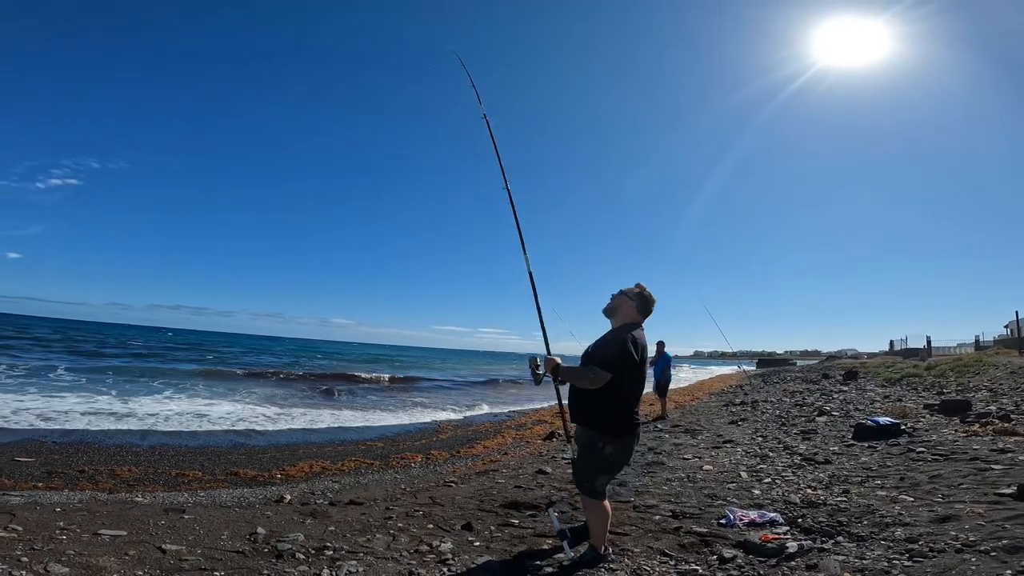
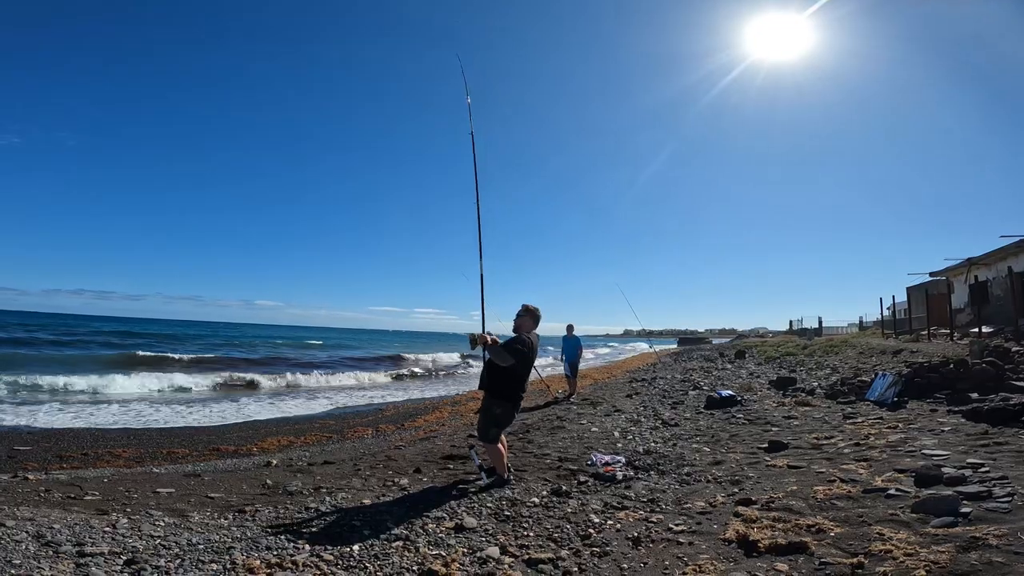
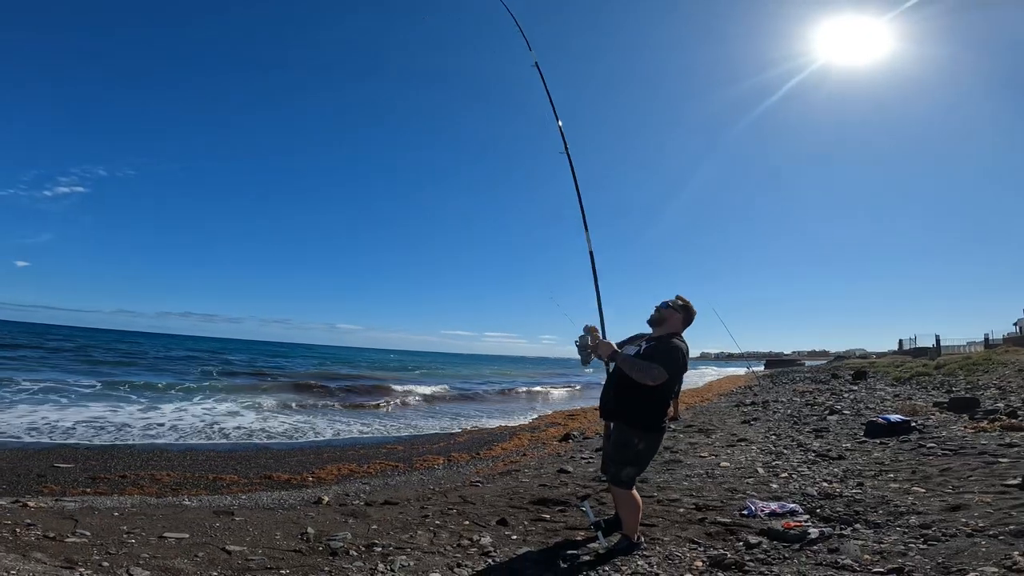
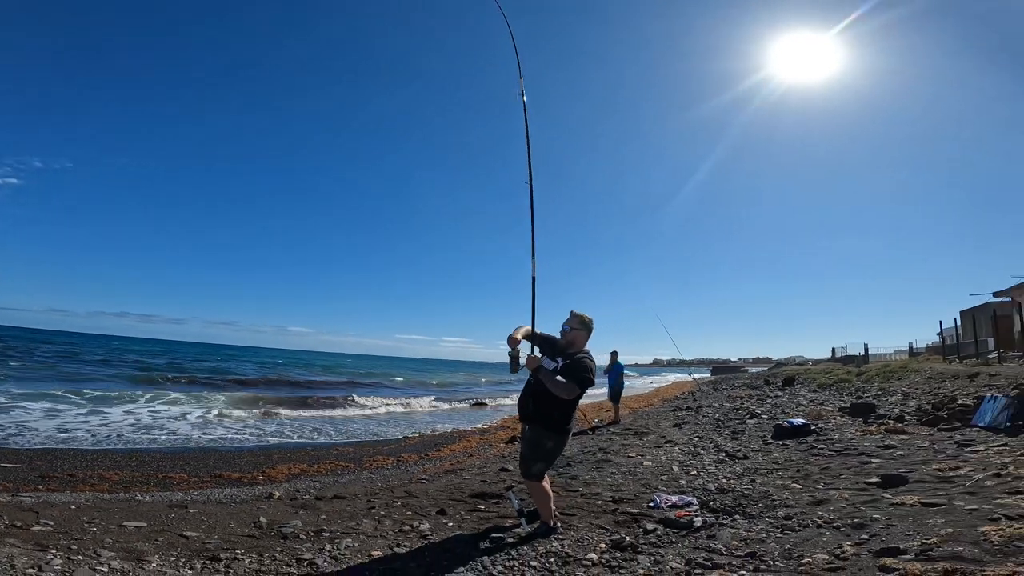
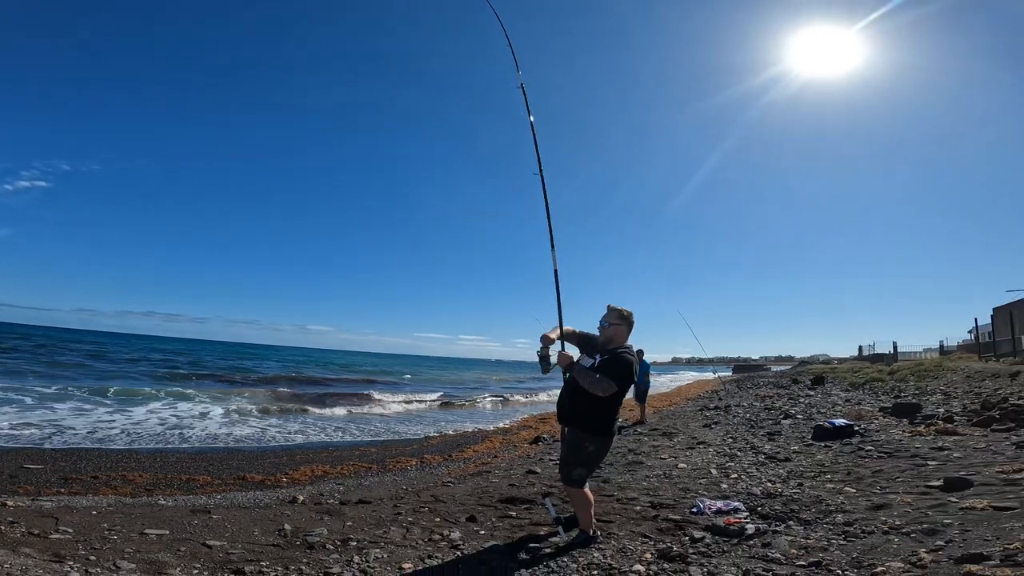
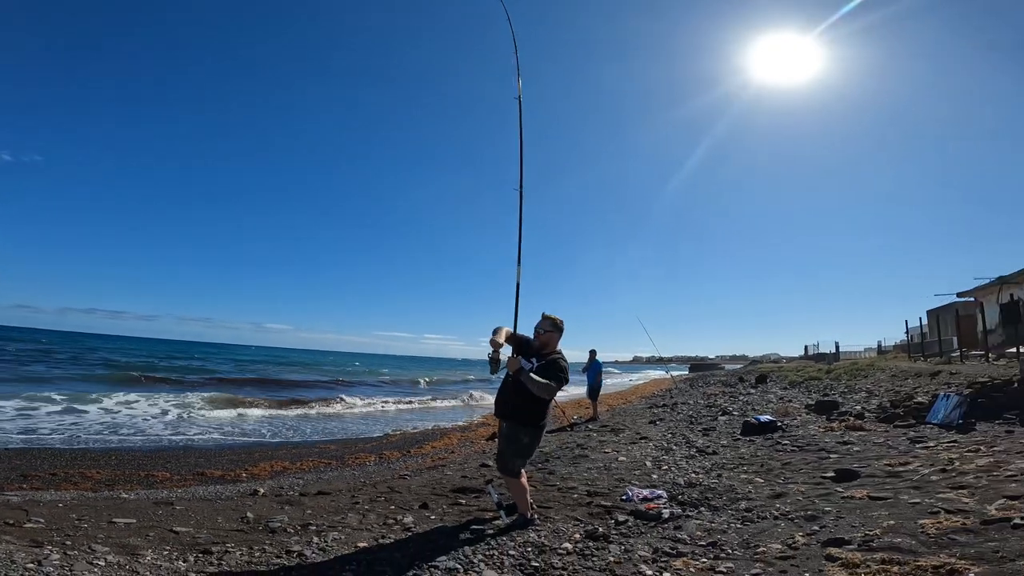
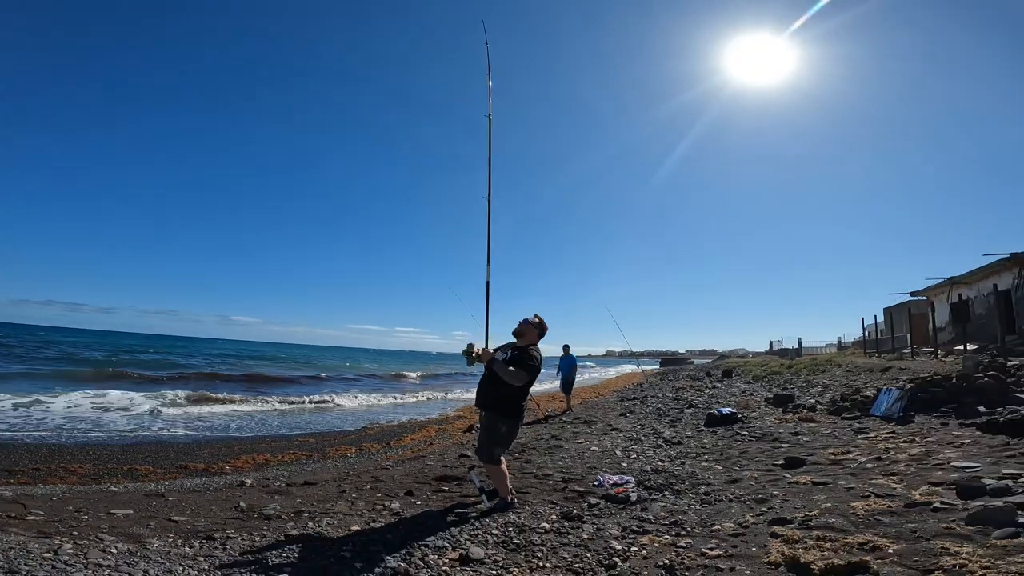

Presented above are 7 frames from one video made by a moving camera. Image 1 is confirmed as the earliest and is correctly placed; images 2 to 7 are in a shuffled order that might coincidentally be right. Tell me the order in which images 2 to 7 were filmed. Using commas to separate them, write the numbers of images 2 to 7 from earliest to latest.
3, 5, 4, 6, 7, 2
